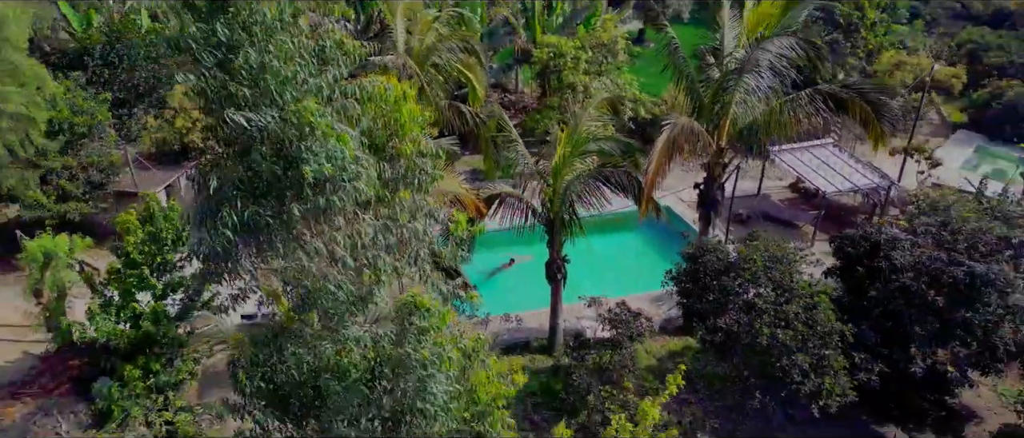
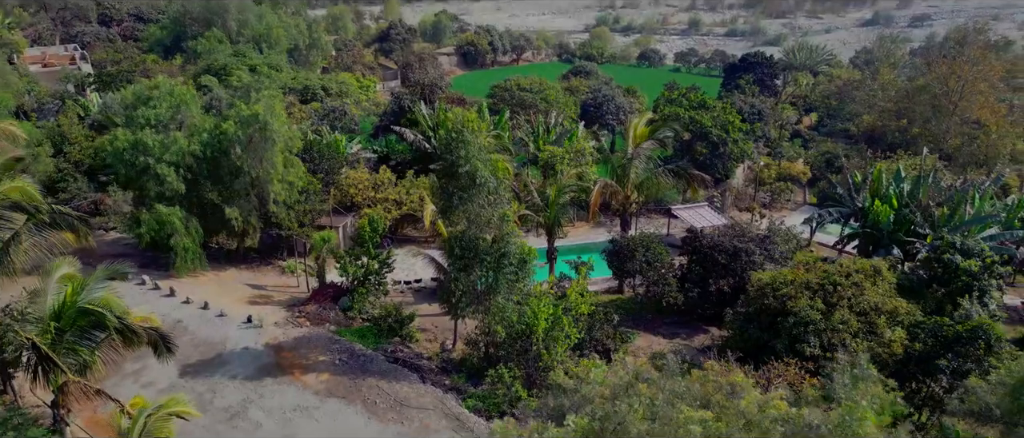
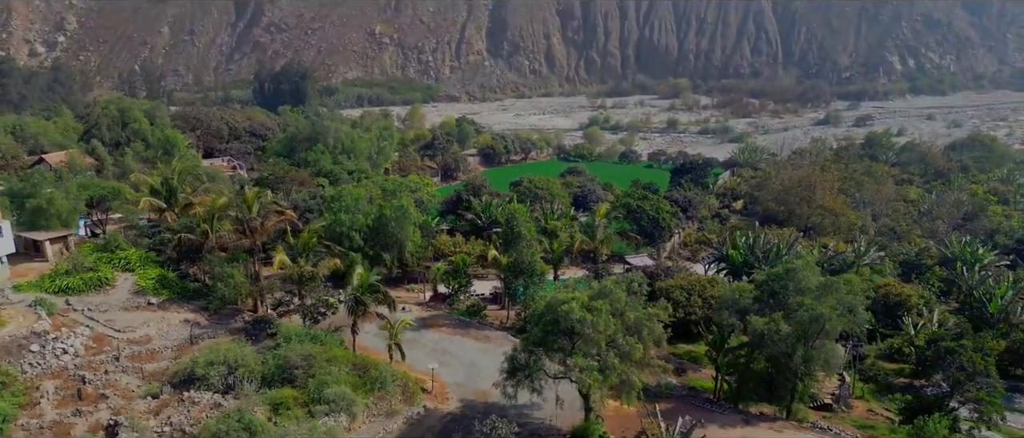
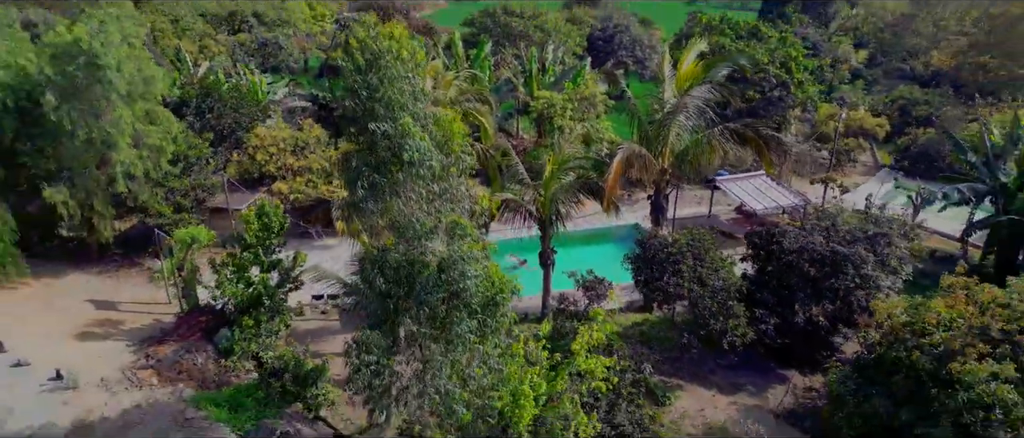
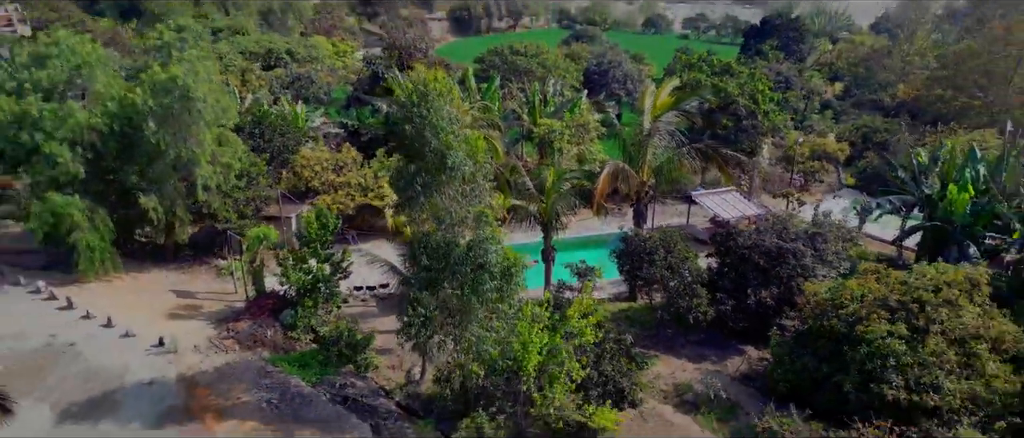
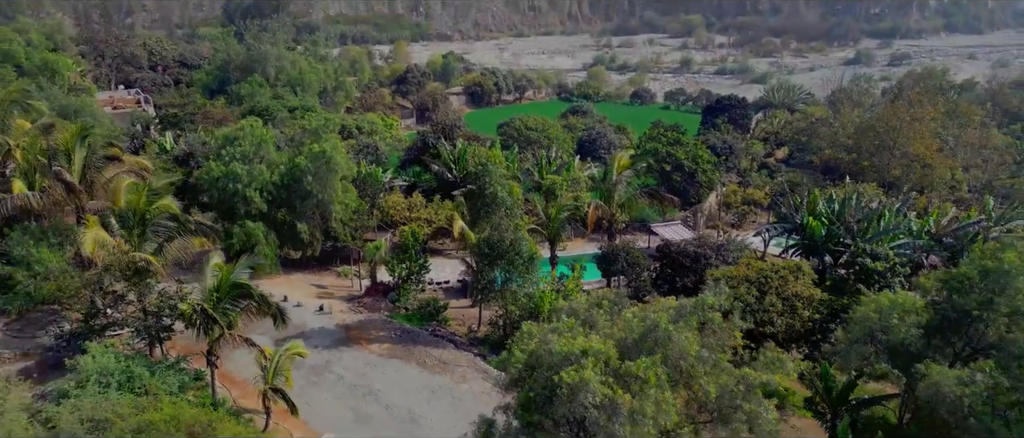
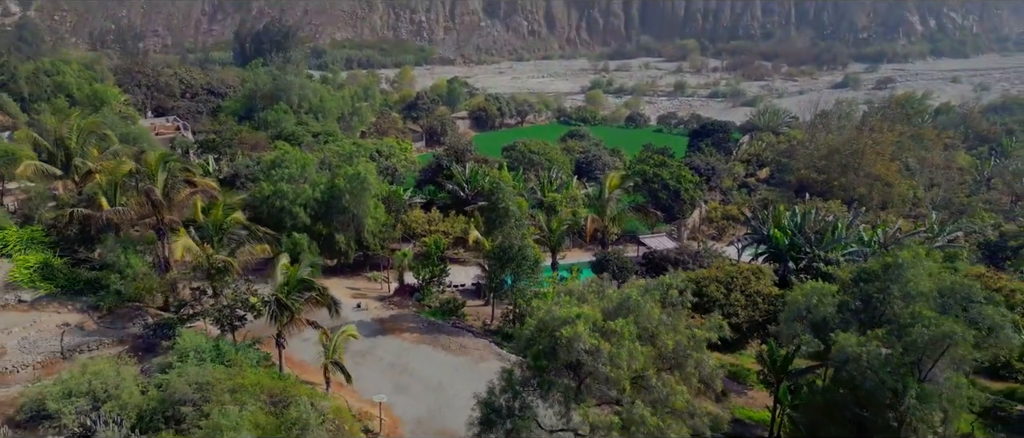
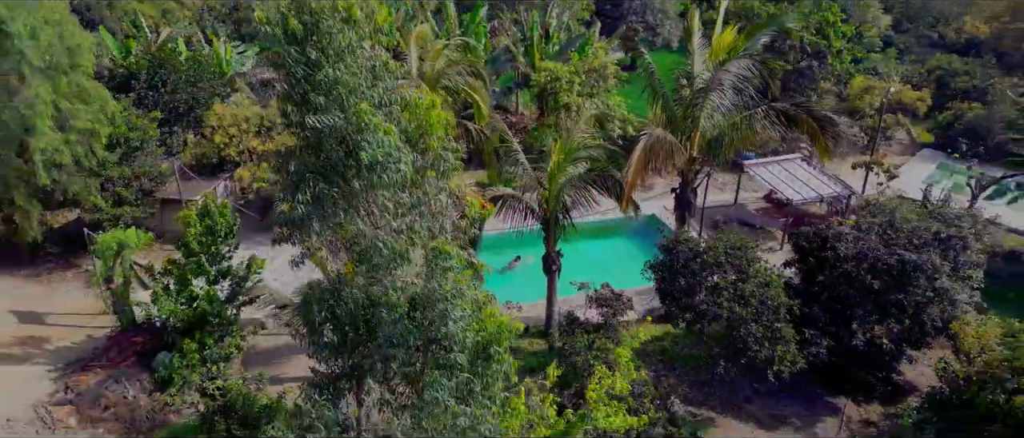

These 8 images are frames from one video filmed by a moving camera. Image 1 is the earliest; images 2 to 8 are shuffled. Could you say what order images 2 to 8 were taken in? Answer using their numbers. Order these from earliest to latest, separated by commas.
8, 4, 5, 2, 6, 7, 3
